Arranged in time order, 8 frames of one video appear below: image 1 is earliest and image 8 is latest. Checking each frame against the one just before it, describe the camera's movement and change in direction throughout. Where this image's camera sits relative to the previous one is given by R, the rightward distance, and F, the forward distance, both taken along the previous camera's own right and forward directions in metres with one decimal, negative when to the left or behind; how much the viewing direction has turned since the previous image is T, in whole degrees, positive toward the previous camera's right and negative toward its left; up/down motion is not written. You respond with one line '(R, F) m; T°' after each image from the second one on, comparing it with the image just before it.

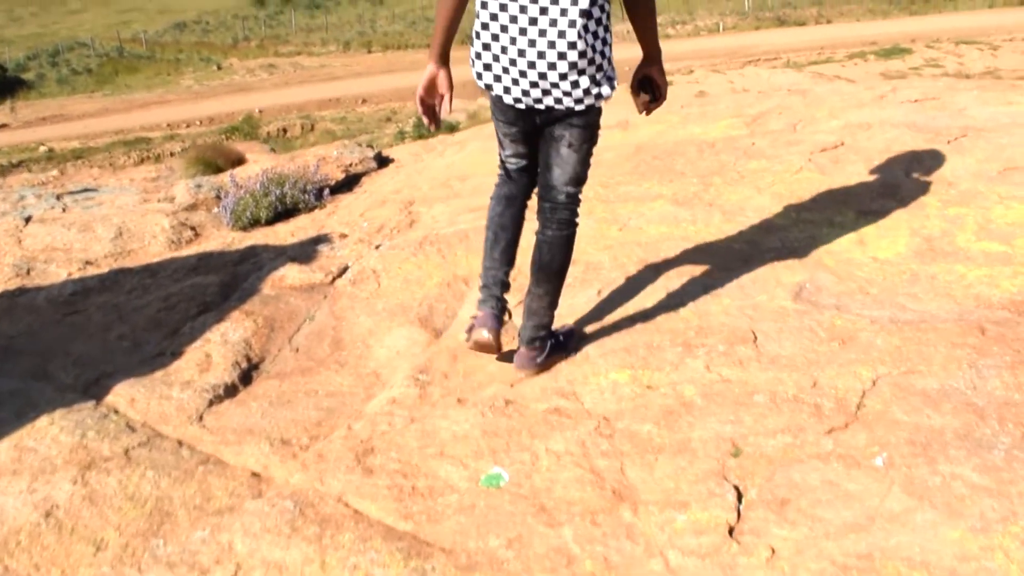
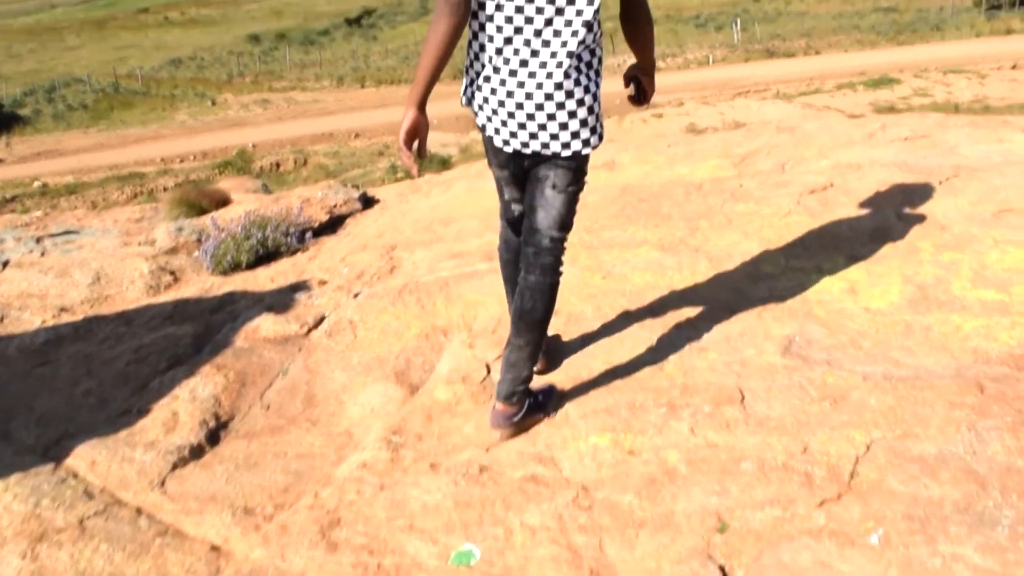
(+0.1, +0.1) m; 0°
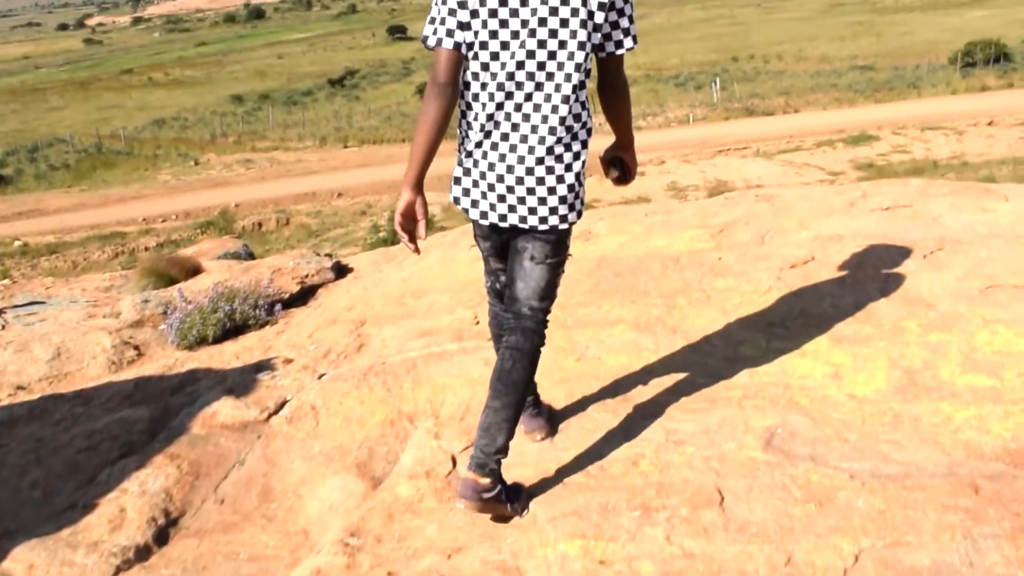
(+0.1, +0.1) m; +1°
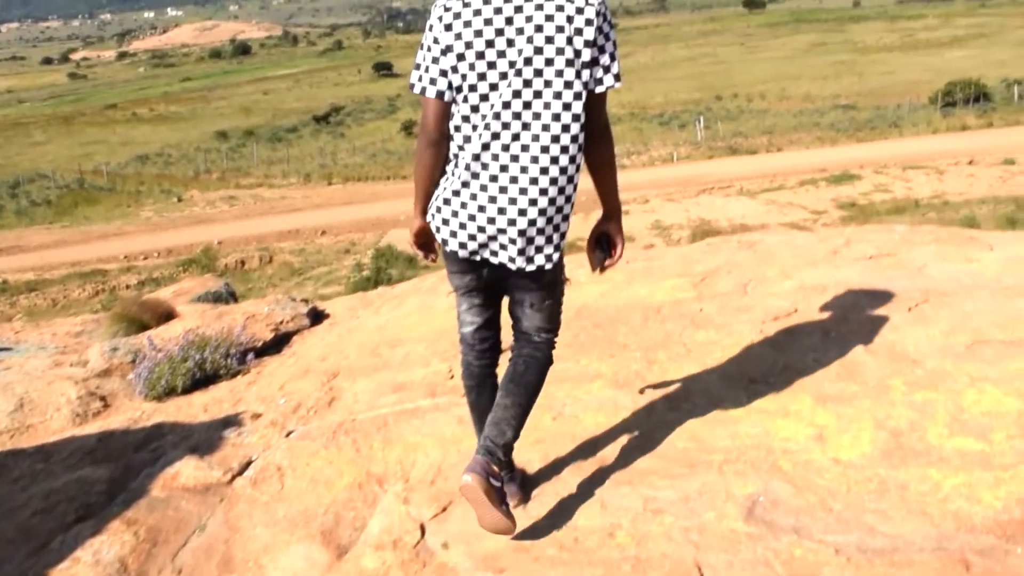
(0.0, +0.1) m; +1°
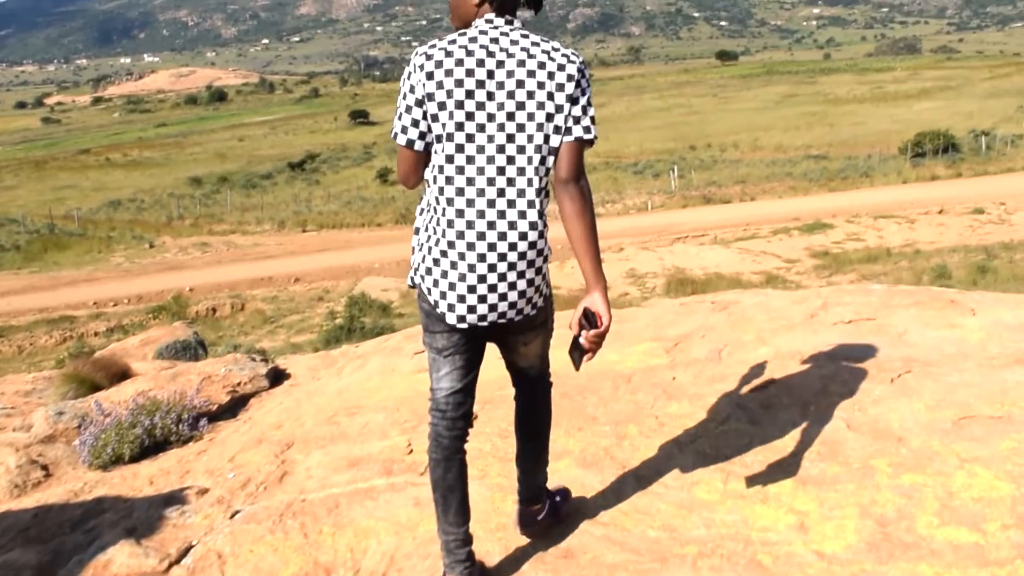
(0.0, +0.2) m; +1°
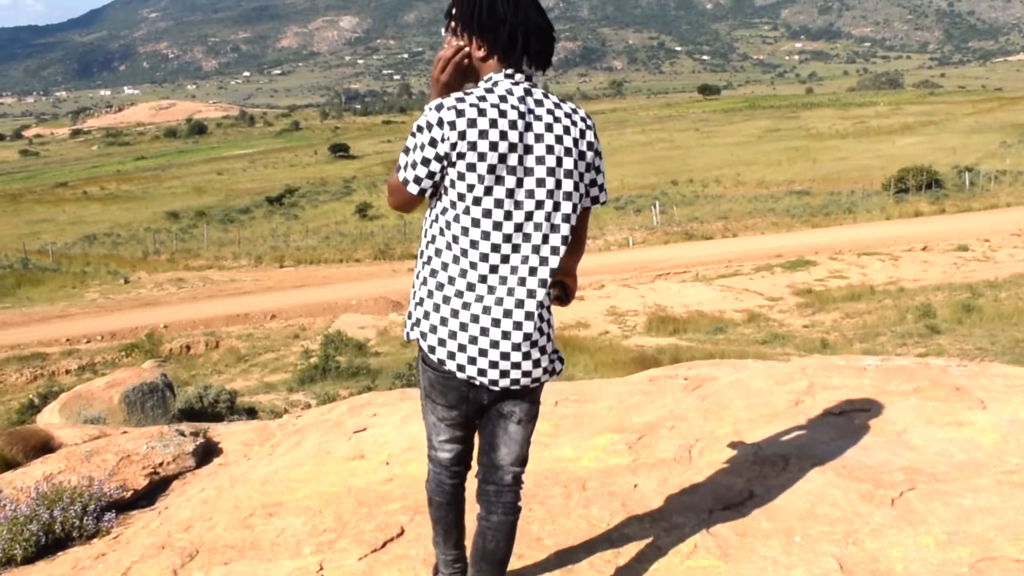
(+0.2, +0.6) m; +1°
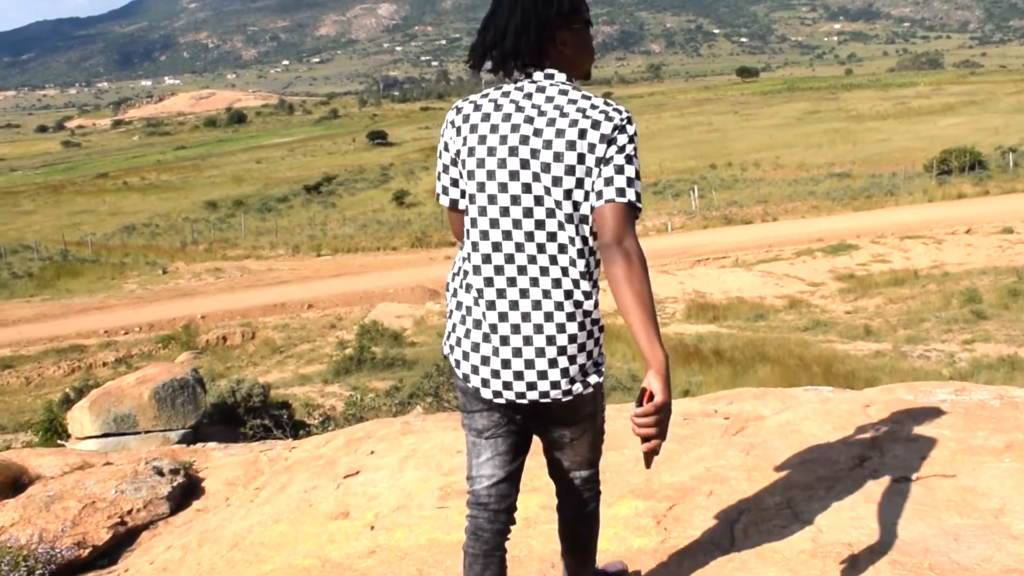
(+0.1, +0.7) m; -2°
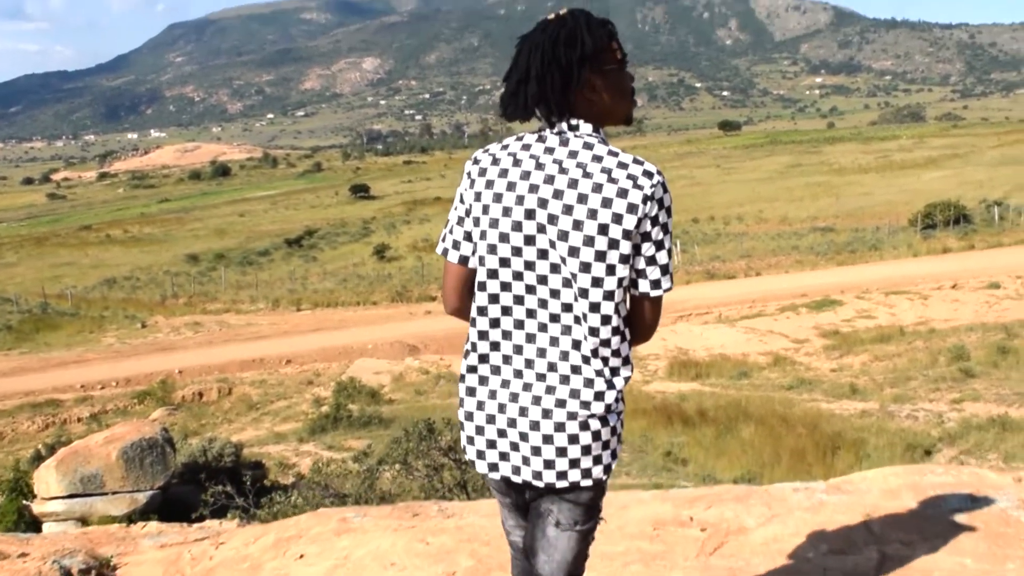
(+0.2, +0.5) m; +1°
